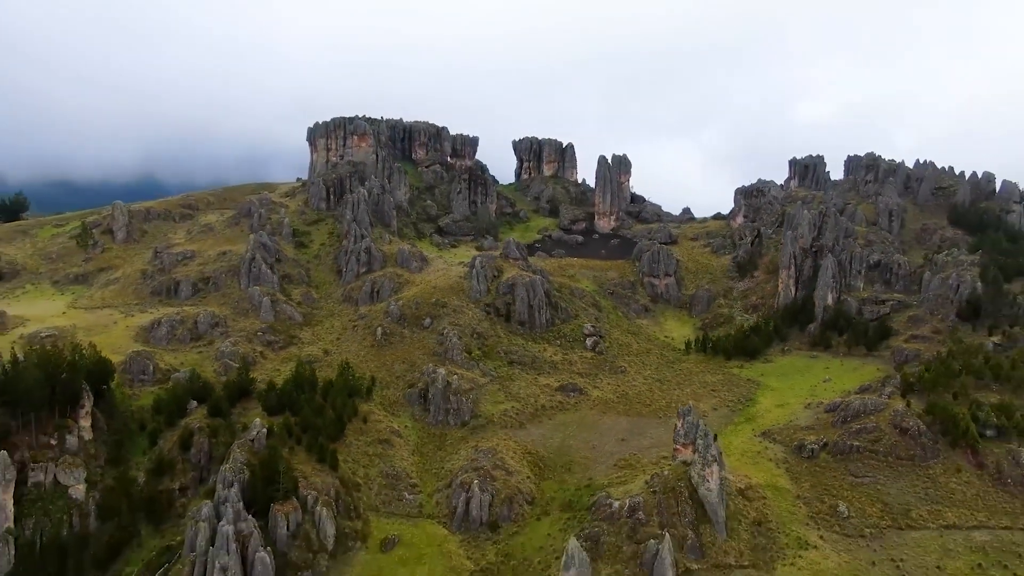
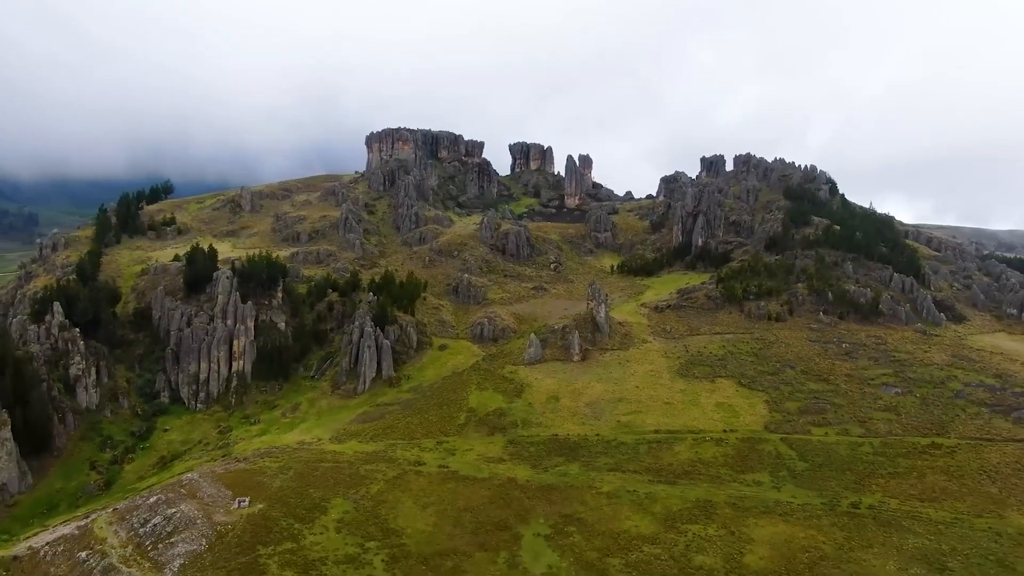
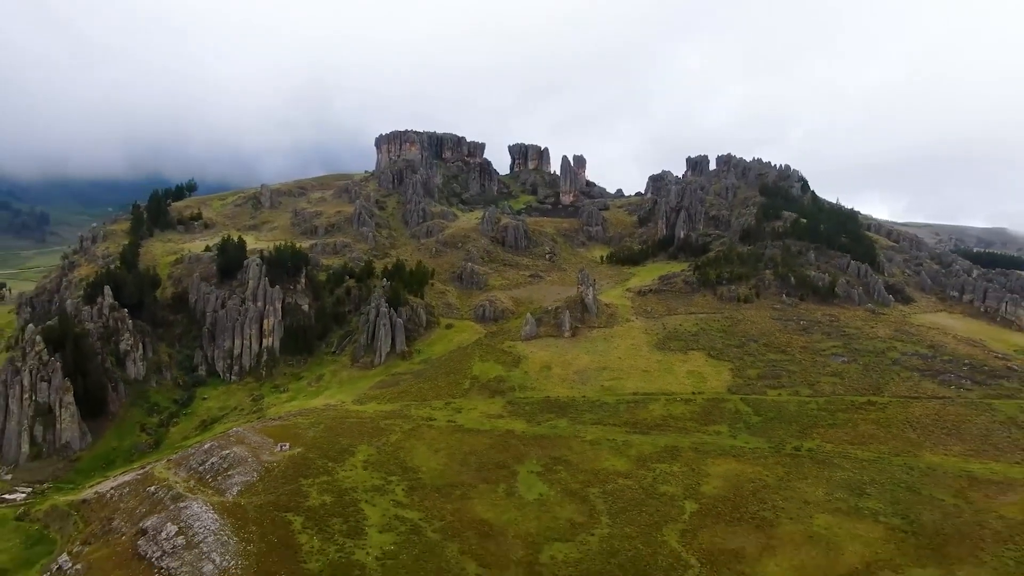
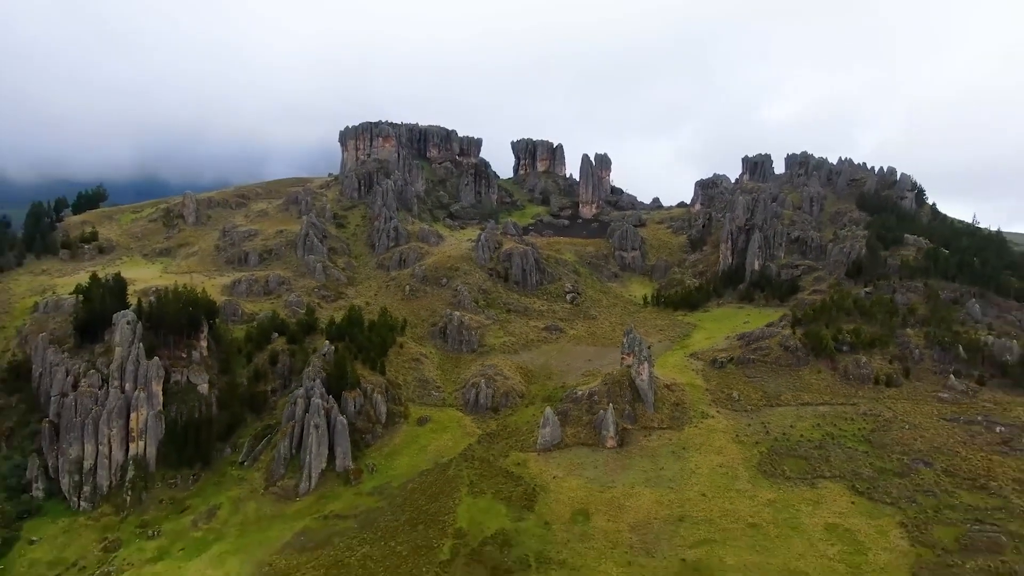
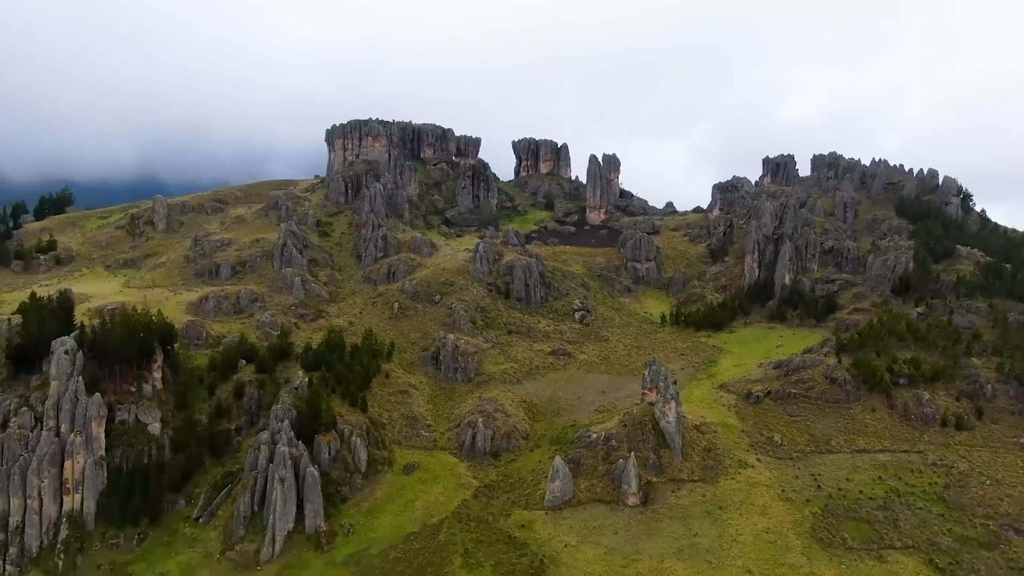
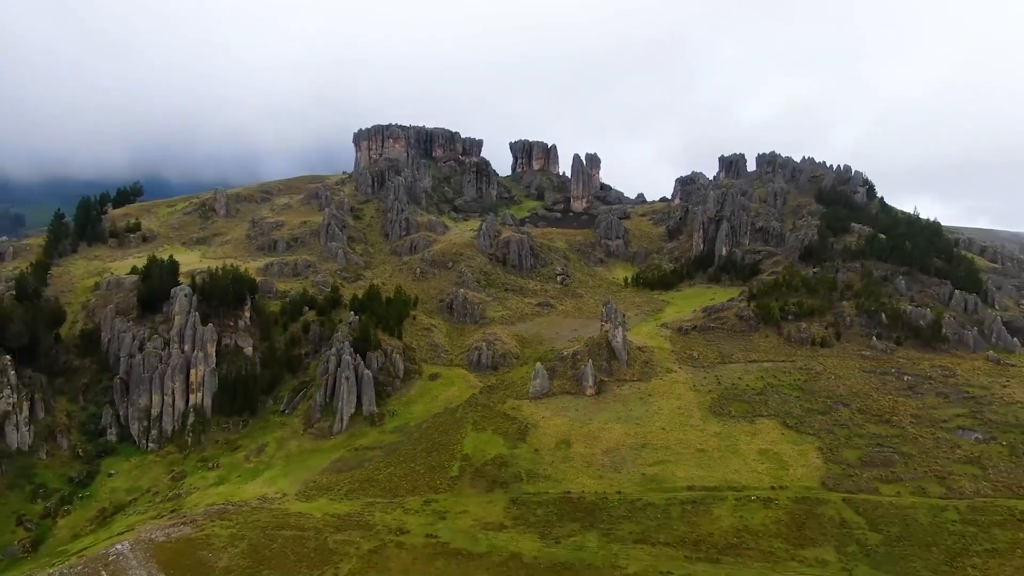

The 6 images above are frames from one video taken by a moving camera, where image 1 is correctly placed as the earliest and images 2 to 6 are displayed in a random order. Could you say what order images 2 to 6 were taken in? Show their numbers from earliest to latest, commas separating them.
5, 4, 6, 2, 3
